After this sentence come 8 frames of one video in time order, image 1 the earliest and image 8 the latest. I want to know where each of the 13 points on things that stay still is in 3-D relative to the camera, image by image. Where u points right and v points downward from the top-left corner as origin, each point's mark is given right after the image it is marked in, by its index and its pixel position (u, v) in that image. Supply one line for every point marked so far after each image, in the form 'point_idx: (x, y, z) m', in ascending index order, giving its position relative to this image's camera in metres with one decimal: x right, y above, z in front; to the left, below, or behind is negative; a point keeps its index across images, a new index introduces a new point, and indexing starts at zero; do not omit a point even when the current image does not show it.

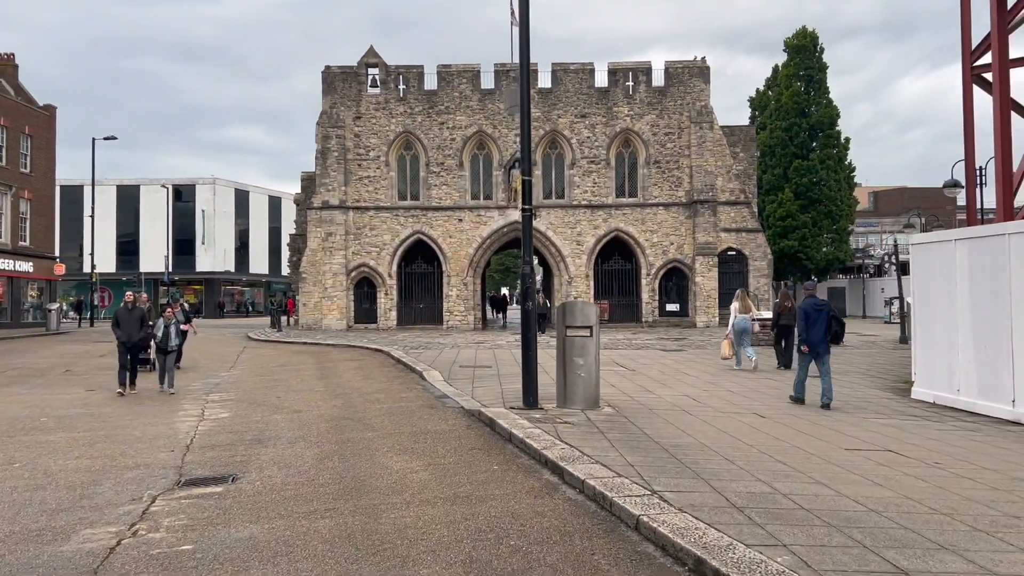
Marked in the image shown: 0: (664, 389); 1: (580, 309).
0: (+2.1, -1.4, +11.4) m
1: (+0.7, -0.2, +9.1) m
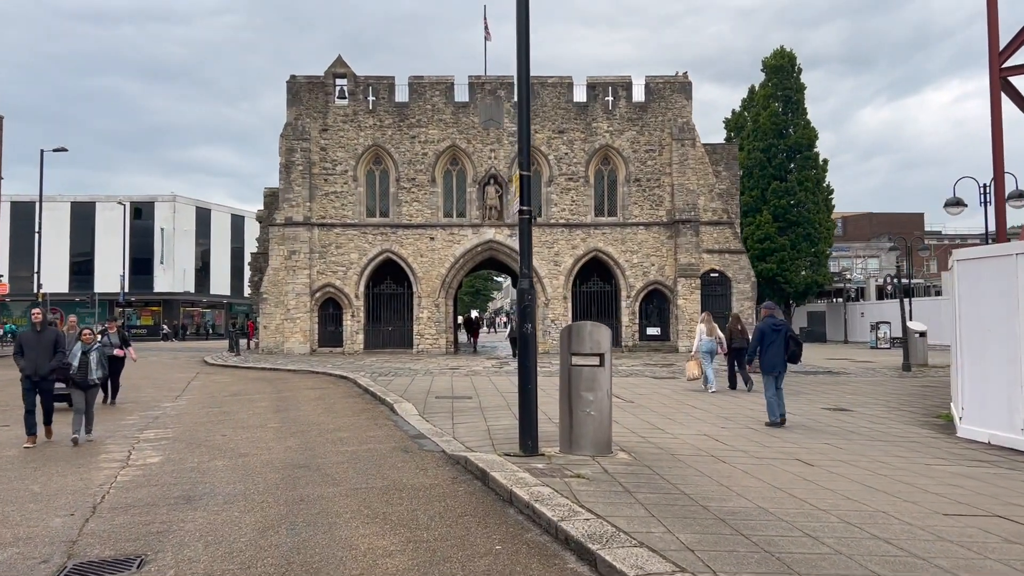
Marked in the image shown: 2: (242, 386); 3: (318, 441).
0: (+2.0, -1.6, +9.8) m
1: (+0.7, -0.4, +7.5) m
2: (-5.9, -2.1, +18.4) m
3: (-2.1, -1.7, +9.3) m
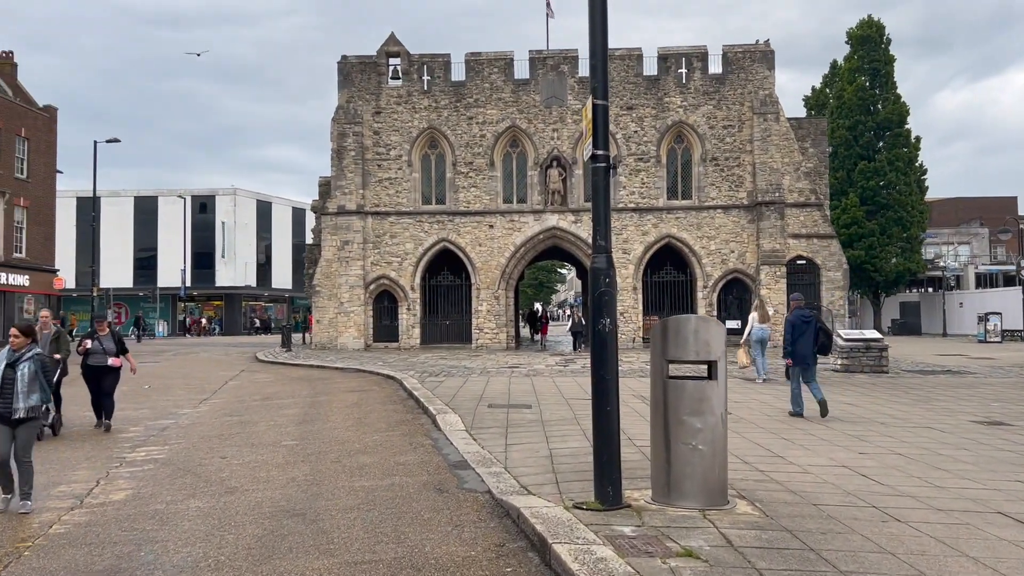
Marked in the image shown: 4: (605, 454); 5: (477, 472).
0: (+2.6, -1.5, +7.4) m
1: (+1.1, -0.3, +5.2) m
2: (-4.6, -2.0, +16.6) m
3: (-1.5, -1.6, +7.2) m
4: (+0.6, -1.0, +5.1) m
5: (-0.3, -1.5, +6.7) m
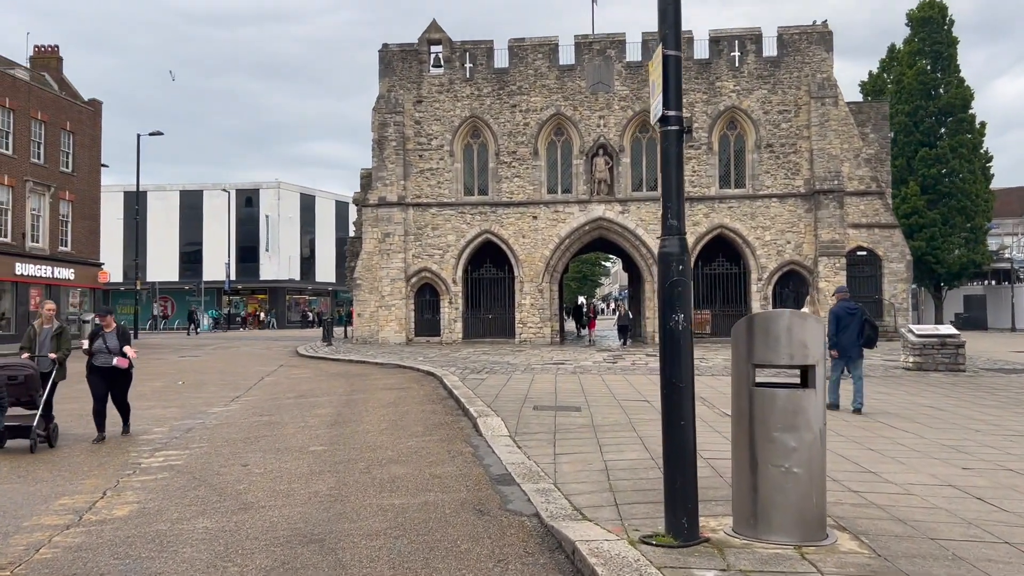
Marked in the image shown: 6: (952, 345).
0: (+3.0, -1.4, +6.4) m
1: (+1.4, -0.2, +4.3) m
2: (-3.7, -1.8, +15.9) m
3: (-1.1, -1.5, +6.4) m
4: (+0.8, -1.0, +4.3) m
5: (+0.1, -1.4, +5.9) m
6: (+8.2, -1.1, +15.6) m
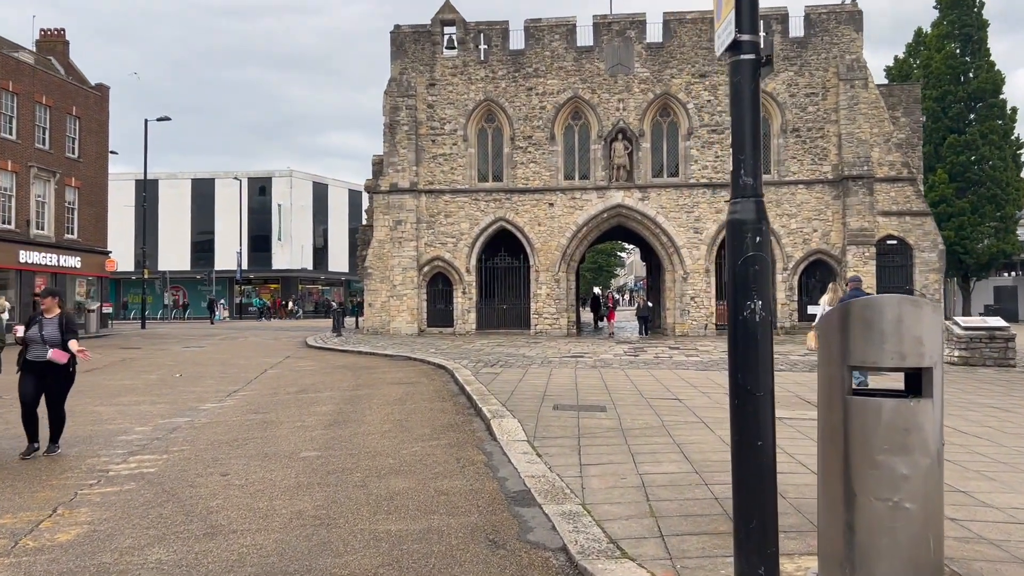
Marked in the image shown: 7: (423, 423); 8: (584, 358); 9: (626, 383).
0: (+3.1, -1.3, +5.4) m
1: (+1.5, -0.1, +3.3) m
2: (-3.4, -1.6, +15.0) m
3: (-1.0, -1.4, +5.5) m
4: (+0.9, -0.9, +3.3) m
5: (+0.2, -1.3, +4.9) m
6: (+8.5, -0.9, +14.5) m
7: (-0.9, -1.4, +8.6) m
8: (+1.4, -1.3, +15.9) m
9: (+1.6, -1.3, +11.6) m
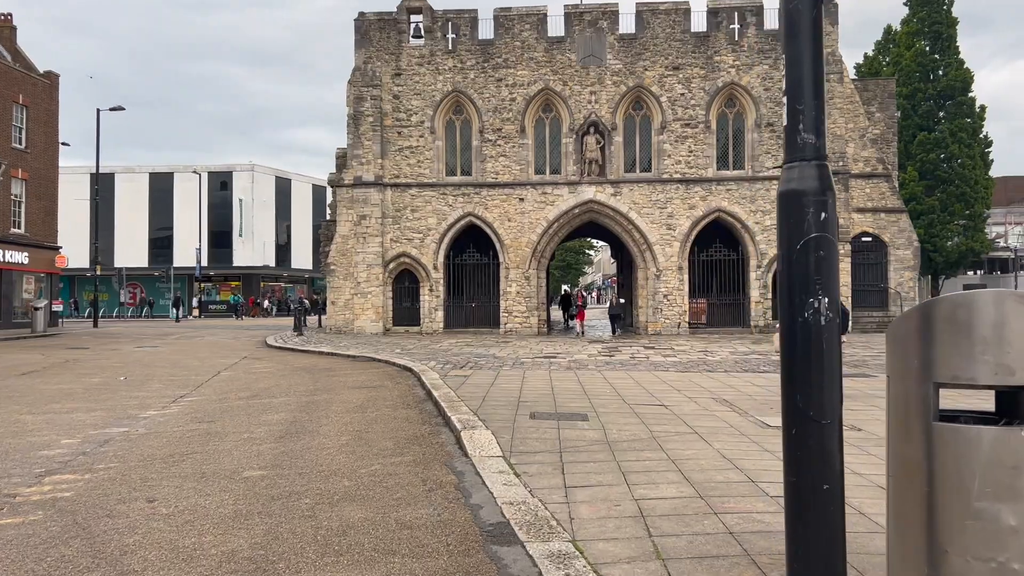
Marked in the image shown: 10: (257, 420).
0: (+3.0, -1.3, +4.7) m
1: (+1.5, -0.1, +2.5) m
2: (-4.0, -1.5, +14.0) m
3: (-1.1, -1.3, +4.6) m
4: (+0.9, -0.9, +2.5) m
5: (+0.1, -1.3, +4.1) m
6: (+8.0, -0.8, +14.0) m
7: (-1.2, -1.4, +7.7) m
8: (+0.8, -1.3, +15.1) m
9: (+1.2, -1.3, +10.8) m
10: (-2.8, -1.5, +9.2) m
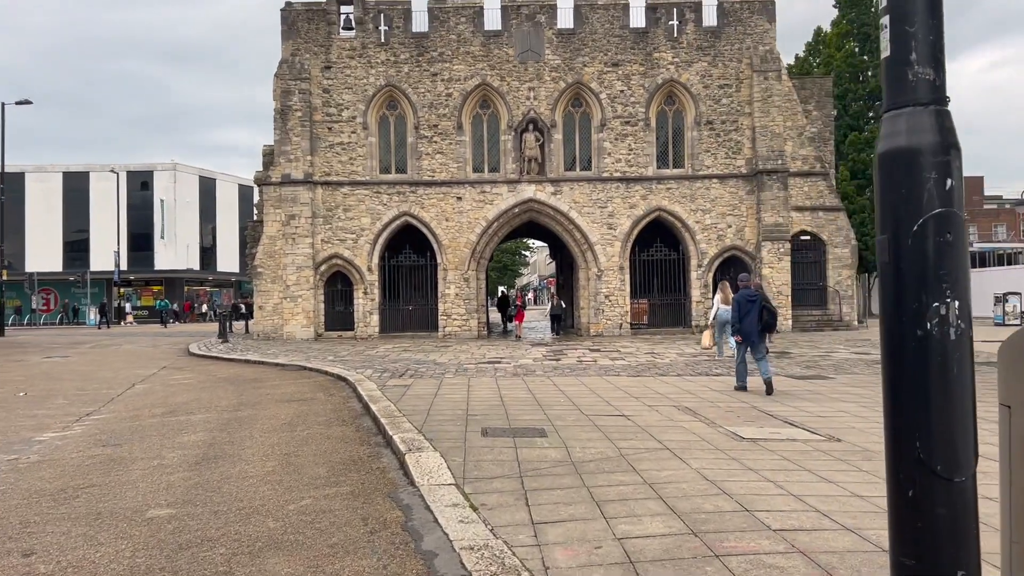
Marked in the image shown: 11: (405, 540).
0: (+2.8, -1.3, +4.1) m
1: (+1.4, -0.1, +1.8) m
2: (-4.8, -1.6, +12.9) m
3: (-1.3, -1.4, +3.7) m
4: (+0.9, -0.9, +1.7) m
5: (0.0, -1.3, +3.3) m
6: (+7.1, -0.8, +13.8) m
7: (-1.6, -1.4, +6.8) m
8: (-0.2, -1.3, +14.3) m
9: (+0.5, -1.3, +10.1) m
10: (-3.3, -1.5, +8.2) m
11: (-0.6, -1.3, +4.4) m
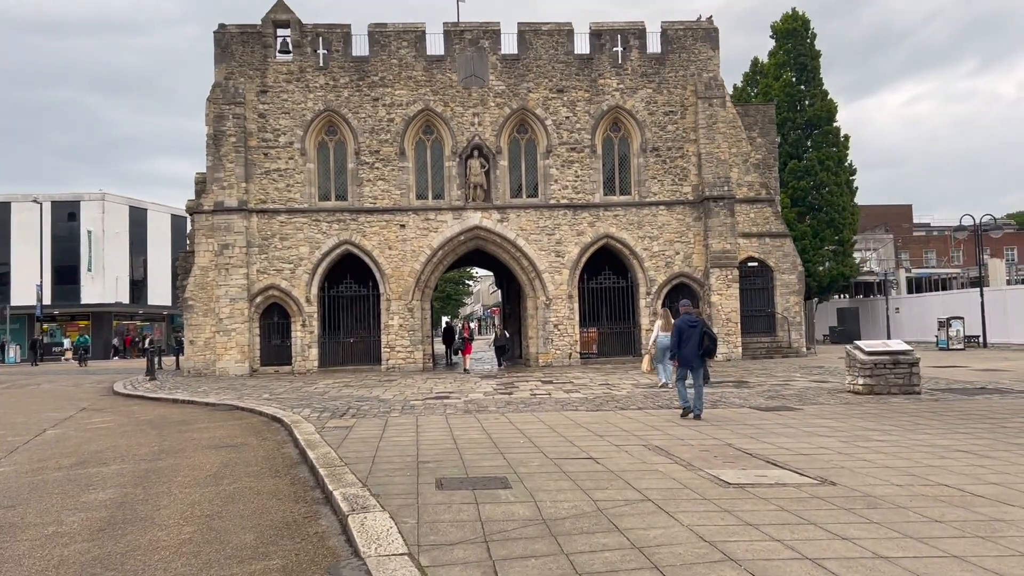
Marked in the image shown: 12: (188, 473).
0: (+2.7, -1.4, +3.4) m
1: (+1.5, -0.1, +1.1) m
2: (-5.5, -2.1, +11.6) m
3: (-1.4, -1.5, +2.7) m
4: (+0.9, -0.9, +0.9) m
5: (-0.1, -1.4, +2.4) m
6: (+6.3, -1.2, +13.4) m
7: (-1.9, -1.6, +5.8) m
8: (-1.0, -1.8, +13.4) m
9: (0.0, -1.6, +9.2) m
10: (-3.7, -1.8, +7.0) m
11: (-0.7, -1.5, +3.5) m
12: (-3.1, -1.8, +8.1) m
